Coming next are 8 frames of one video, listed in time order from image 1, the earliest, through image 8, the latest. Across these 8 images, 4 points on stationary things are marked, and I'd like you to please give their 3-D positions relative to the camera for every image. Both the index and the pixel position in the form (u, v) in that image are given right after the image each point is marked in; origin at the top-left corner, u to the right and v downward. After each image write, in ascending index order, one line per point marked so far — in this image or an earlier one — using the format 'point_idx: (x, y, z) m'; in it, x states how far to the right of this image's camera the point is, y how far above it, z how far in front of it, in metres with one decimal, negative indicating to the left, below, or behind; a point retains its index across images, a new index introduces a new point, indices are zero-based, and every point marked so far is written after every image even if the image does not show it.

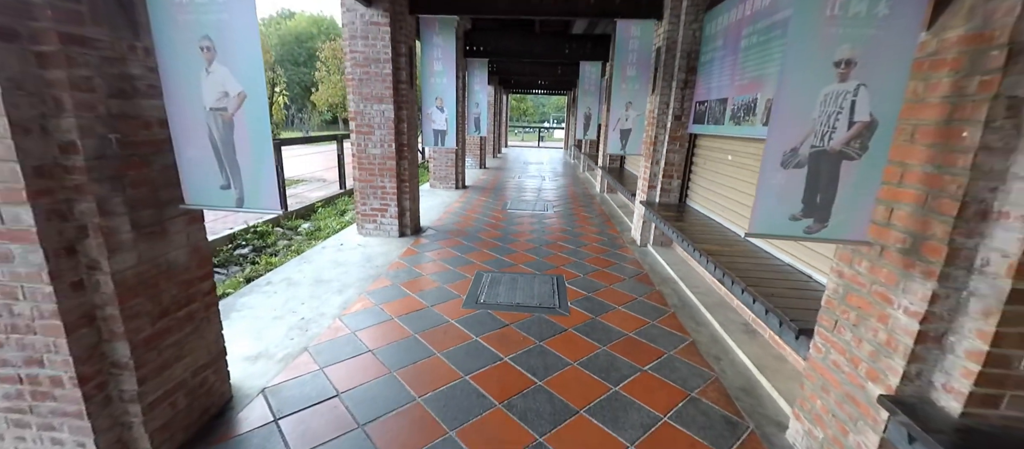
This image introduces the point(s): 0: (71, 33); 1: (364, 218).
0: (-1.4, +0.6, +1.2) m
1: (-1.7, +0.1, +4.2) m
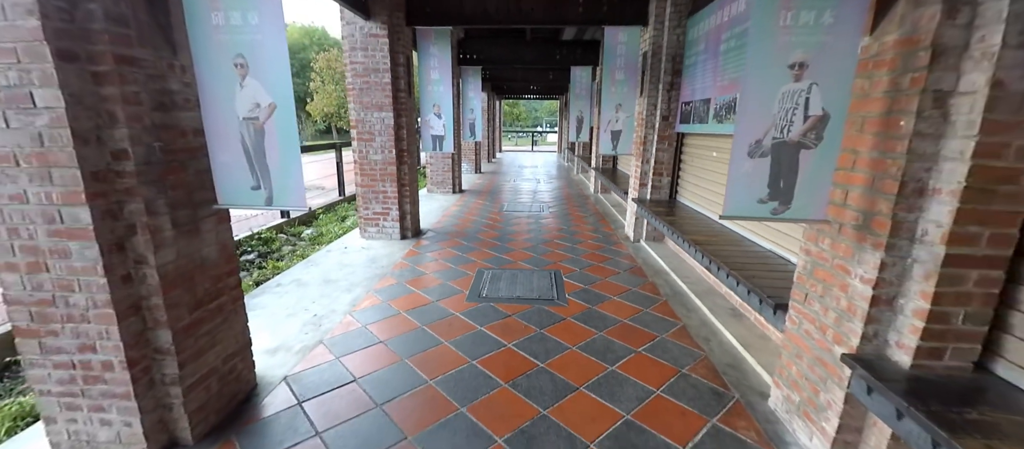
0: (-1.4, +0.6, +1.3) m
1: (-1.7, 0.0, +4.3) m
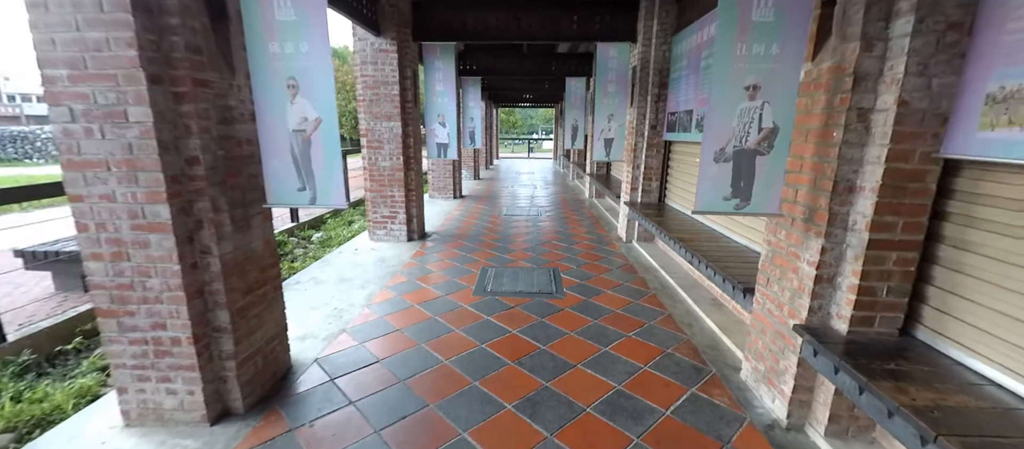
0: (-1.4, +0.6, +1.6) m
1: (-1.7, 0.0, +4.6) m
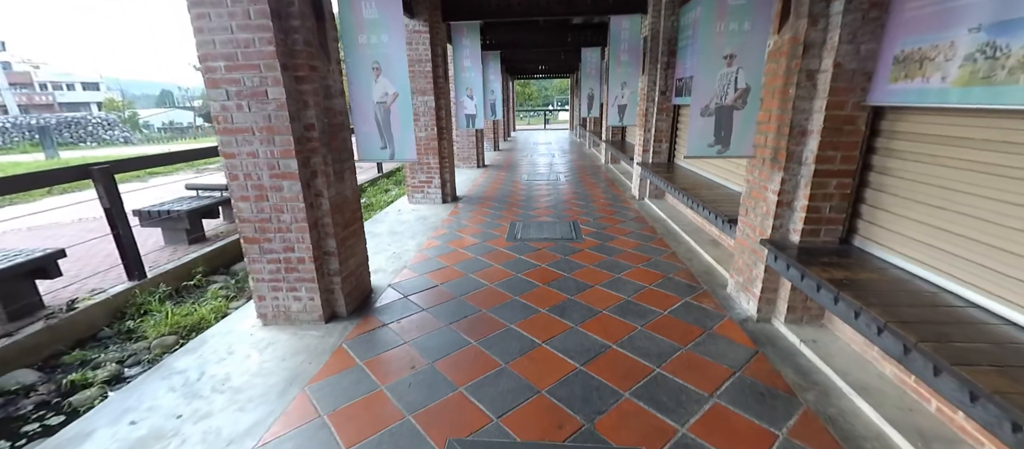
0: (-1.2, +0.9, +2.1) m
1: (-1.4, +0.5, +5.2) m
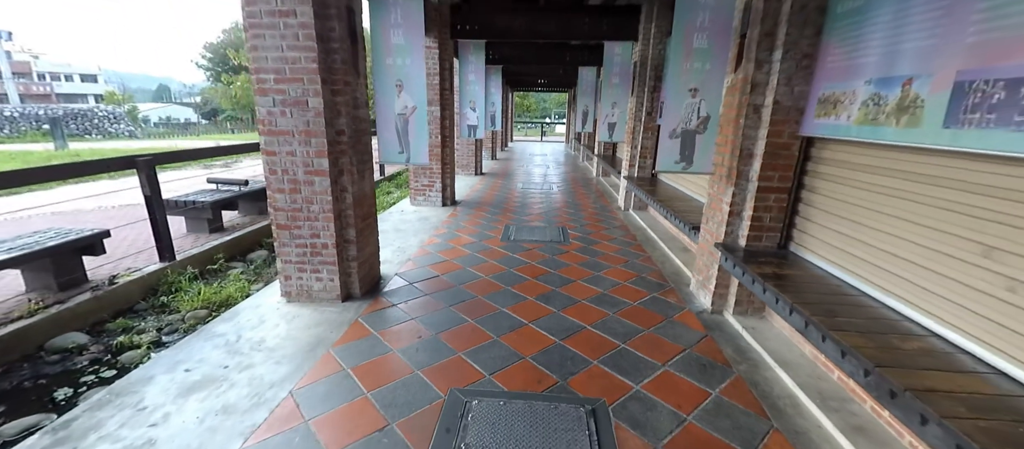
0: (-1.2, +1.0, +2.5) m
1: (-1.5, +0.5, +5.6) m
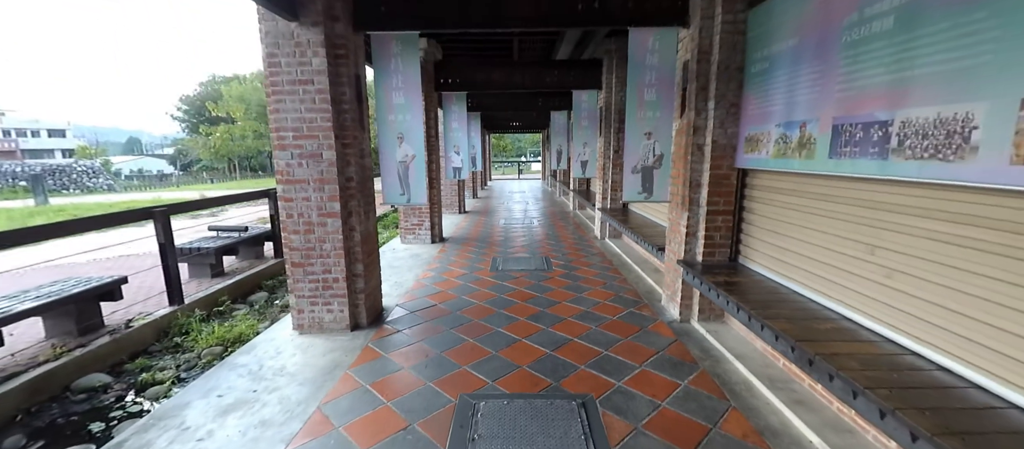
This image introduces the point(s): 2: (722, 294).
0: (-1.3, +0.7, +3.0) m
1: (-1.7, -0.1, +5.9) m
2: (+1.4, -0.5, +2.5) m
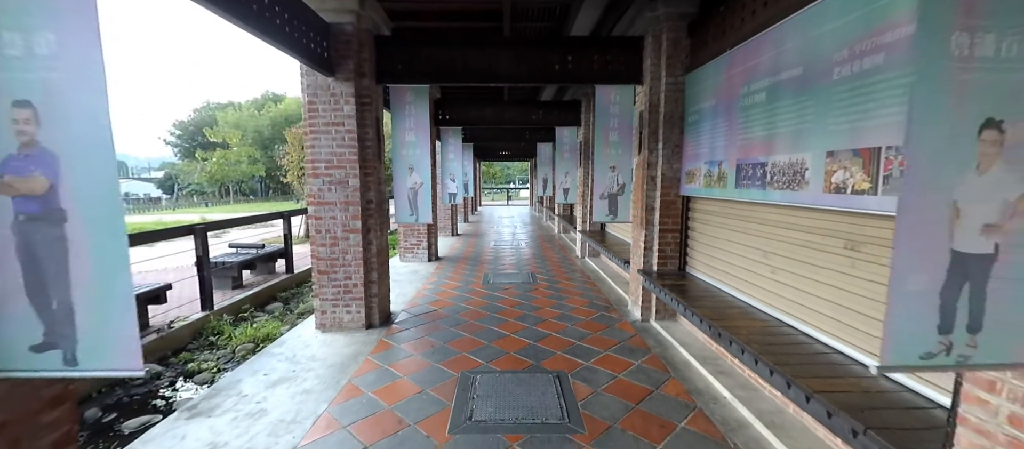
0: (-1.4, +0.6, +3.6) m
1: (-1.9, -0.5, +6.5) m
2: (+1.4, -0.6, +3.2) m
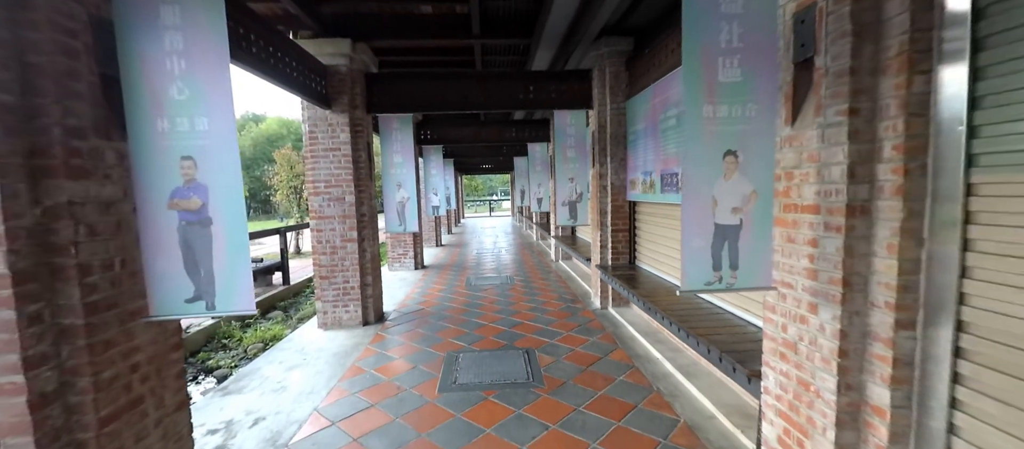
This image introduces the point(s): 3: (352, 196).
0: (-1.7, +0.5, +4.2) m
1: (-2.3, -0.7, +7.0) m
2: (+1.1, -0.6, +3.8) m
3: (-1.8, +0.3, +4.1) m
